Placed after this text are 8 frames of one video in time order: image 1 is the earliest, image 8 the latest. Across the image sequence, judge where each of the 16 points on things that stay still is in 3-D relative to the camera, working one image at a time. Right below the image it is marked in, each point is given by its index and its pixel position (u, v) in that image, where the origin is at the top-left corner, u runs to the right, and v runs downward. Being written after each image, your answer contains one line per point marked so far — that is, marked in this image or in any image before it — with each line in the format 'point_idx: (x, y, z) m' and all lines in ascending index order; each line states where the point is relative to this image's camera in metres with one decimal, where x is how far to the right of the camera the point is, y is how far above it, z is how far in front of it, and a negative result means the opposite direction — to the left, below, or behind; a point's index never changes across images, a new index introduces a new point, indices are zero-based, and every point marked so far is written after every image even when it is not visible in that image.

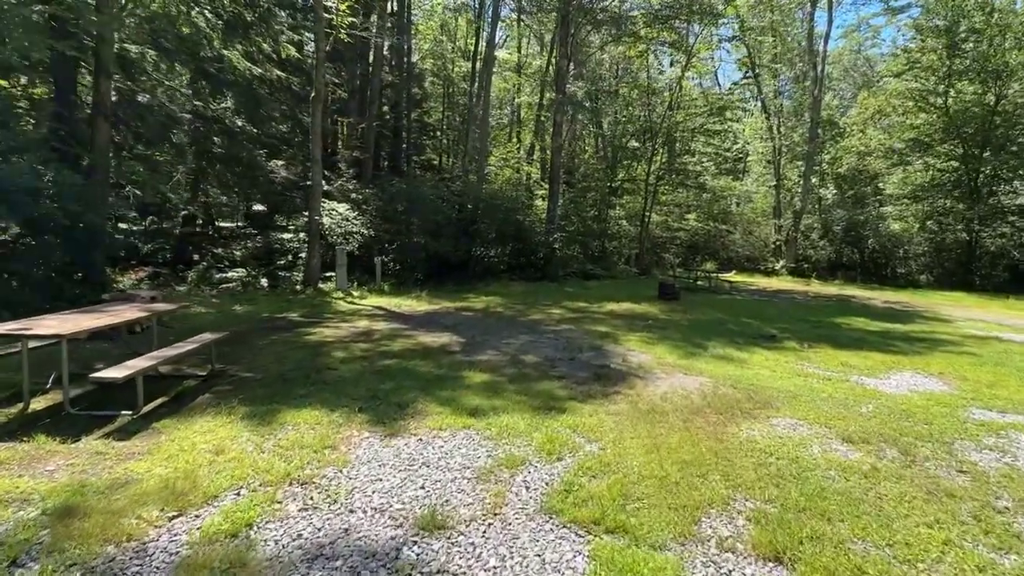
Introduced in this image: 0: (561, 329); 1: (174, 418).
0: (+0.8, -0.6, +8.7) m
1: (-2.6, -1.0, +4.2) m
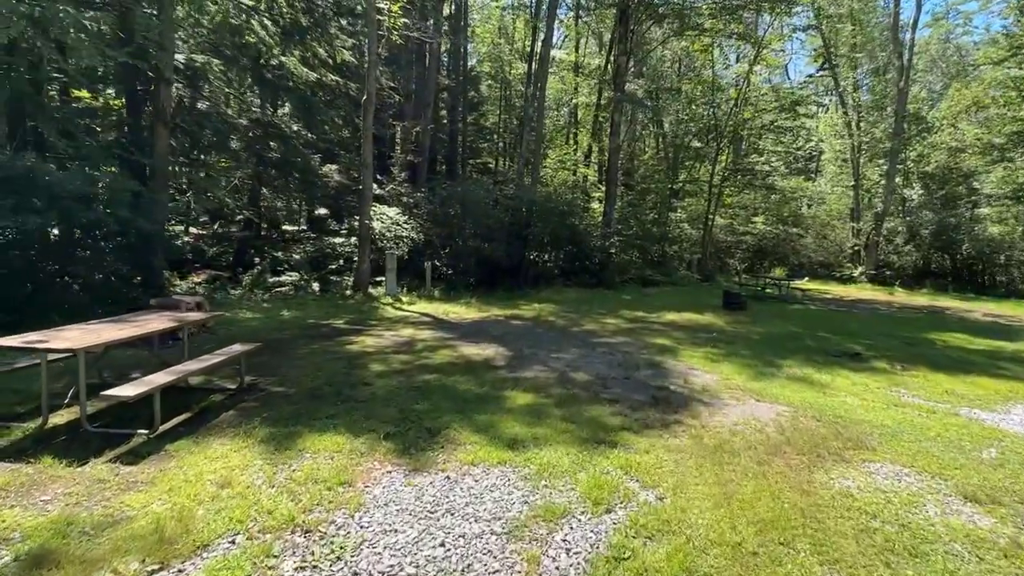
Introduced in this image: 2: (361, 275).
0: (+1.5, -0.8, +8.0) m
1: (-2.3, -1.1, +3.9) m
2: (-3.3, +0.3, +12.2) m
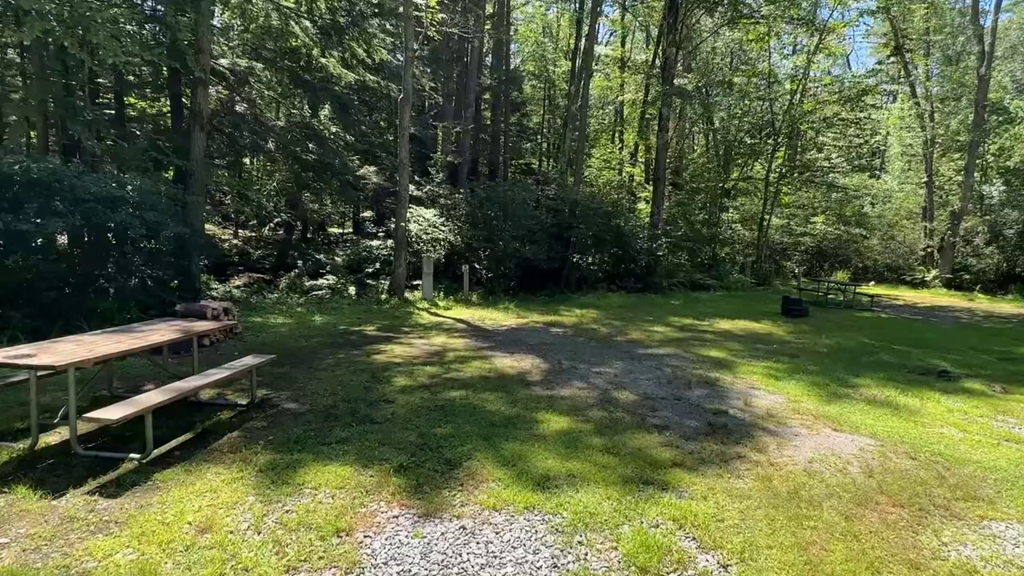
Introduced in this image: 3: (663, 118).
0: (+2.0, -0.9, +7.3) m
1: (-2.1, -1.1, +3.5) m
2: (-2.5, +0.2, +11.9) m
3: (+4.8, +5.4, +17.5) m
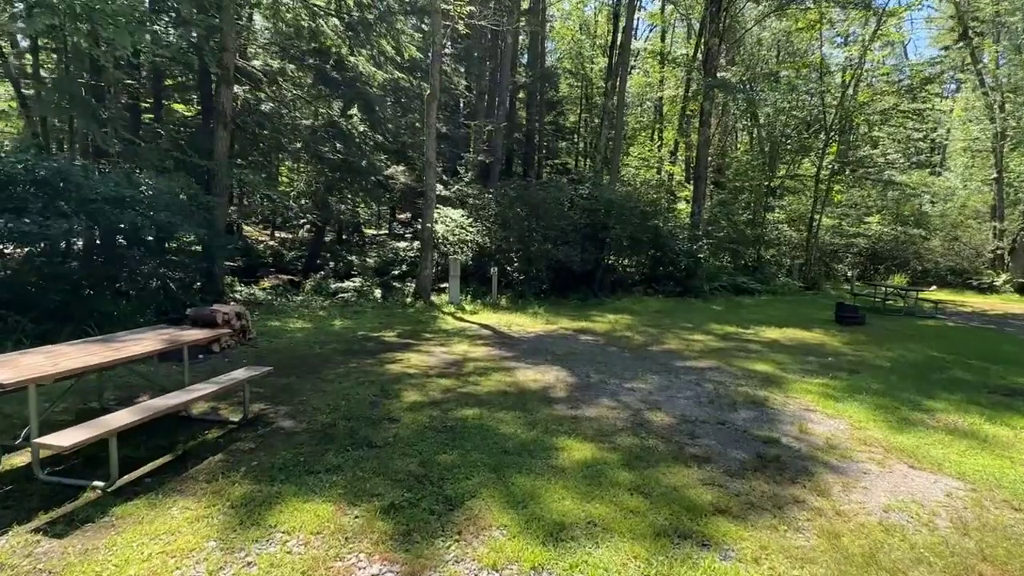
0: (+2.3, -1.0, +6.6) m
1: (-2.0, -1.2, +3.1) m
2: (-1.9, +0.1, +11.5) m
3: (+5.8, +5.3, +16.6) m
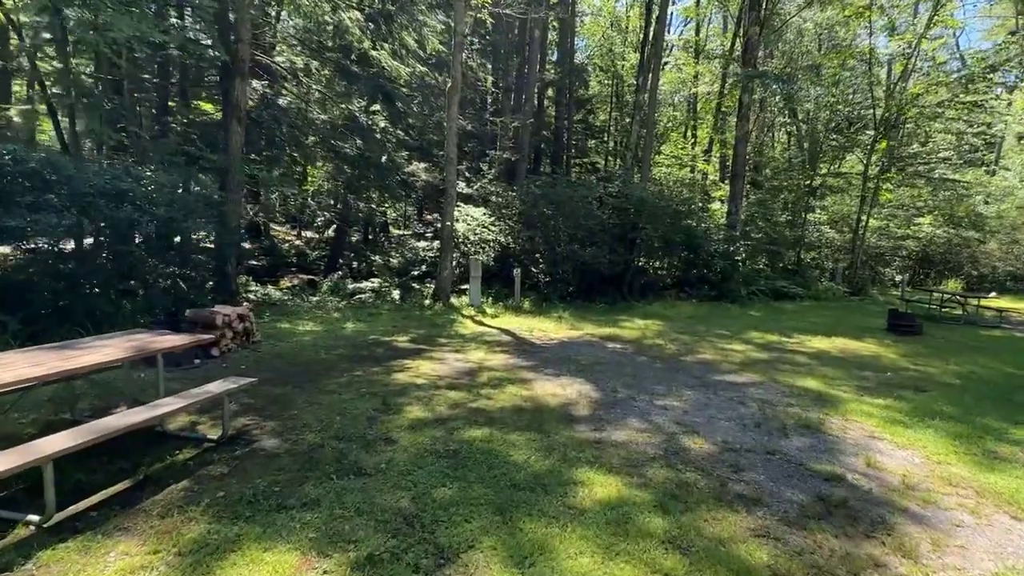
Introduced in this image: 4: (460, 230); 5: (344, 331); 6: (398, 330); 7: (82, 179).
0: (+2.5, -1.0, +5.9) m
1: (-2.0, -1.2, +2.6) m
2: (-1.4, +0.1, +11.0) m
3: (+6.6, +5.2, +15.7) m
4: (-1.1, +1.3, +12.5) m
5: (-2.5, -0.6, +8.2) m
6: (-1.8, -0.6, +8.5) m
7: (-5.0, +1.3, +6.4) m
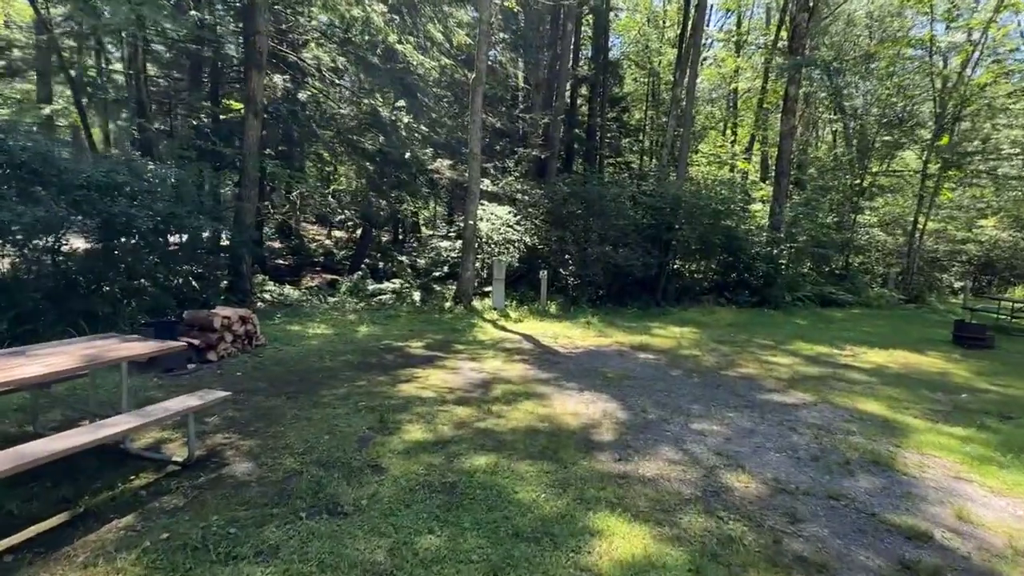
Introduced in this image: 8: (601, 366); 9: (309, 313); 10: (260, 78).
0: (+2.7, -1.1, +5.2) m
1: (-2.0, -1.2, +2.1) m
2: (-0.9, +0.1, +10.4) m
3: (+7.4, +5.0, +14.8) m
4: (-0.6, +1.3, +11.9) m
5: (-2.2, -0.6, +7.7) m
6: (-1.4, -0.7, +8.0) m
7: (-4.8, +1.3, +6.1) m
8: (+1.1, -0.9, +6.5) m
9: (-3.3, -0.4, +9.1) m
10: (-4.2, +3.5, +9.2) m
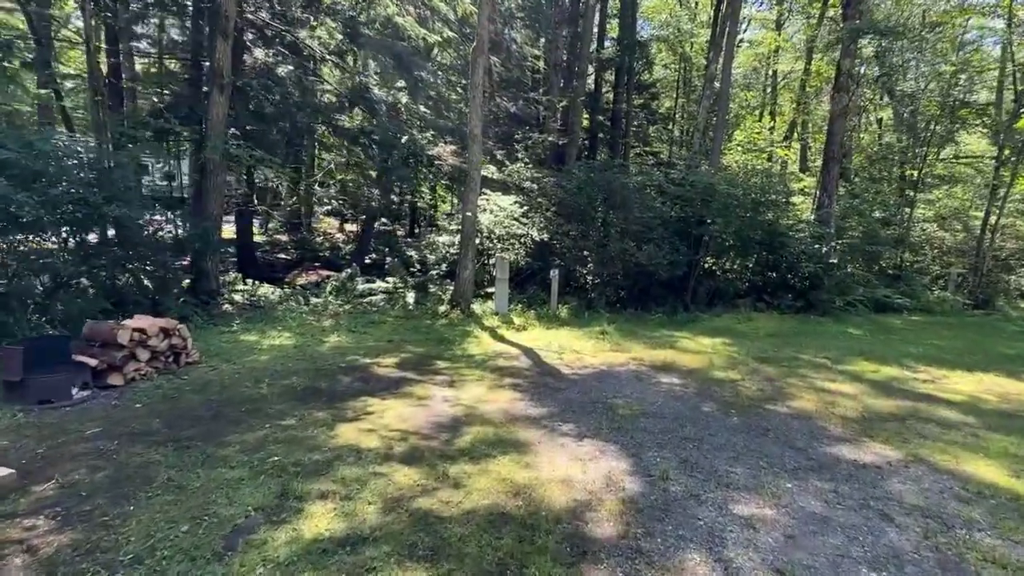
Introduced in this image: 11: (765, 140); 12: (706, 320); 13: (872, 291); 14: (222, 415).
0: (+2.5, -1.2, +3.7) m
1: (-2.4, -1.3, +0.9) m
2: (-0.8, 0.0, +9.1) m
3: (+7.7, +5.0, +13.0) m
4: (-0.4, +1.3, +10.6) m
5: (-2.2, -0.7, +6.5) m
6: (-1.5, -0.7, +6.7) m
7: (-4.9, +1.3, +4.9) m
8: (+0.9, -1.0, +5.1) m
9: (-3.3, -0.4, +7.9) m
10: (-4.1, +3.5, +8.0) m
11: (+9.1, +5.3, +19.9) m
12: (+3.5, -0.6, +9.9) m
13: (+8.1, -0.1, +12.4) m
14: (-2.1, -0.9, +4.1) m
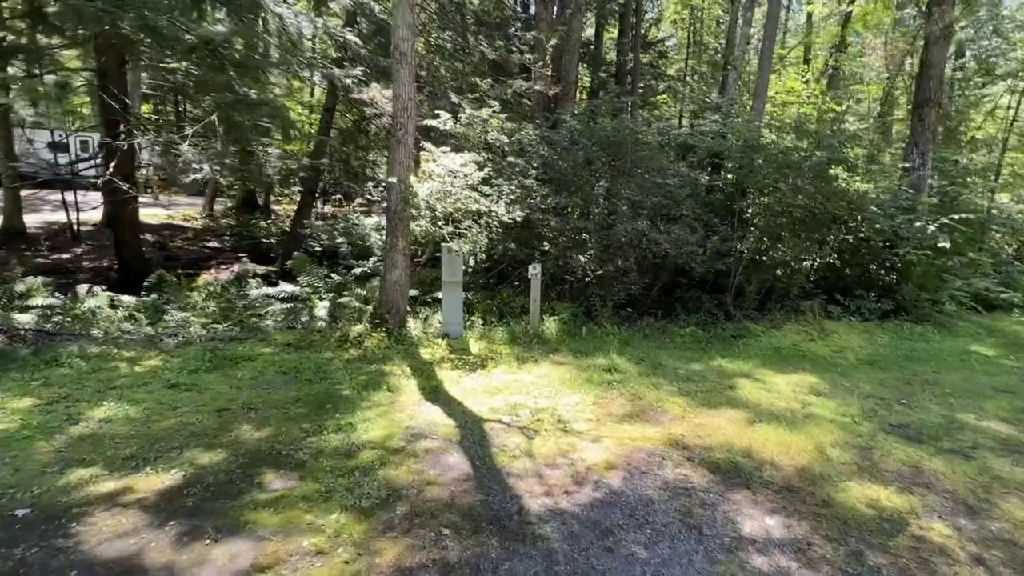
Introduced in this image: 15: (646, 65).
0: (+2.0, -1.4, +0.5) m
1: (-2.9, -1.7, -2.3) m
2: (-1.3, 0.0, +5.9) m
3: (+7.2, +5.1, +9.6) m
4: (-0.9, +1.2, +7.3) m
5: (-2.7, -0.9, +3.3) m
6: (-2.0, -0.9, +3.5) m
7: (-5.4, +1.0, +1.7) m
8: (+0.5, -1.2, +1.9) m
9: (-3.8, -0.6, +4.7) m
10: (-4.6, +3.3, +4.6) m
11: (+8.6, +5.8, +16.4) m
12: (+3.0, -0.6, +6.7) m
13: (+7.7, +0.1, +9.2) m
14: (-2.6, -1.2, +1.0) m
15: (+4.4, +7.6, +18.2) m
